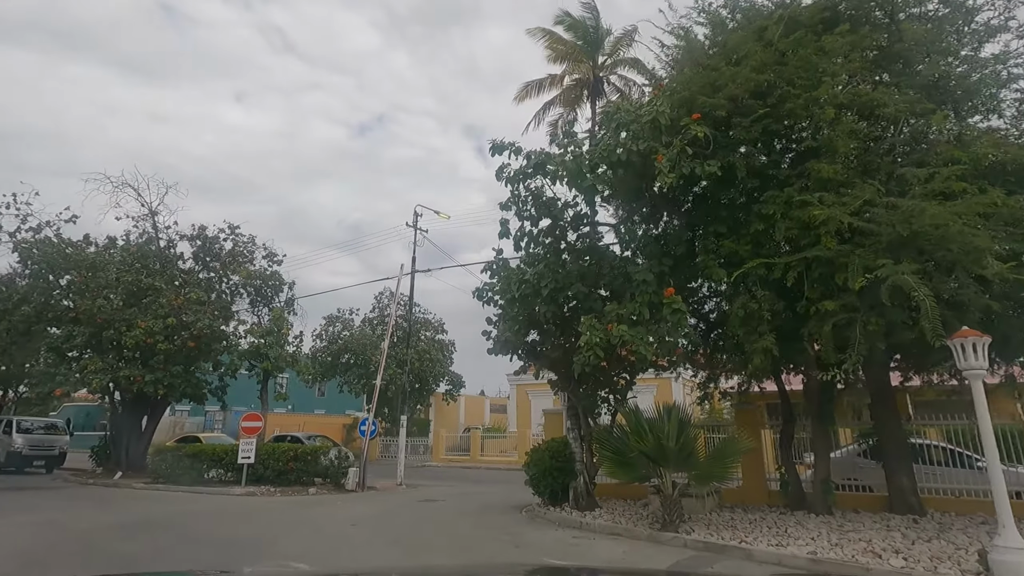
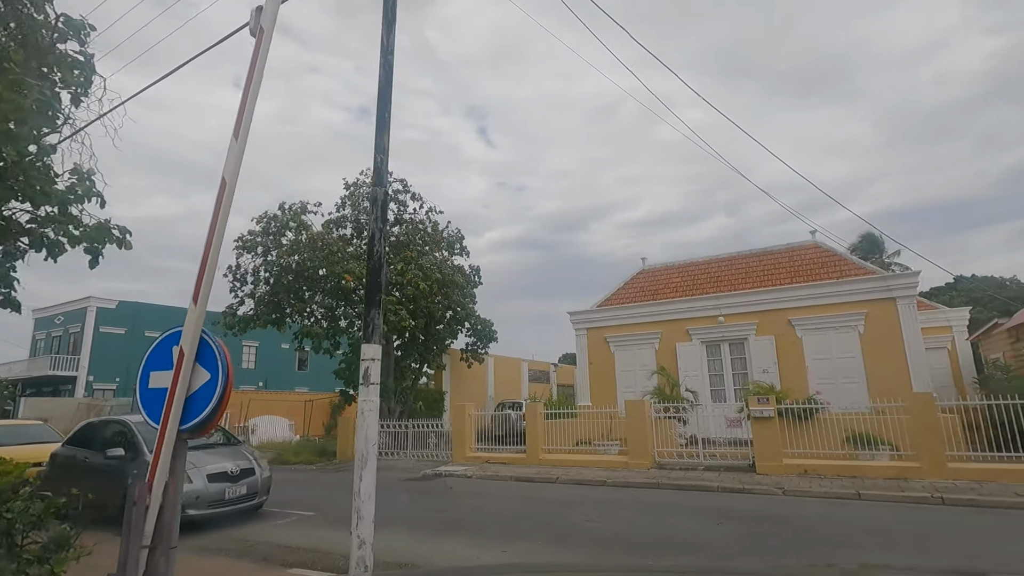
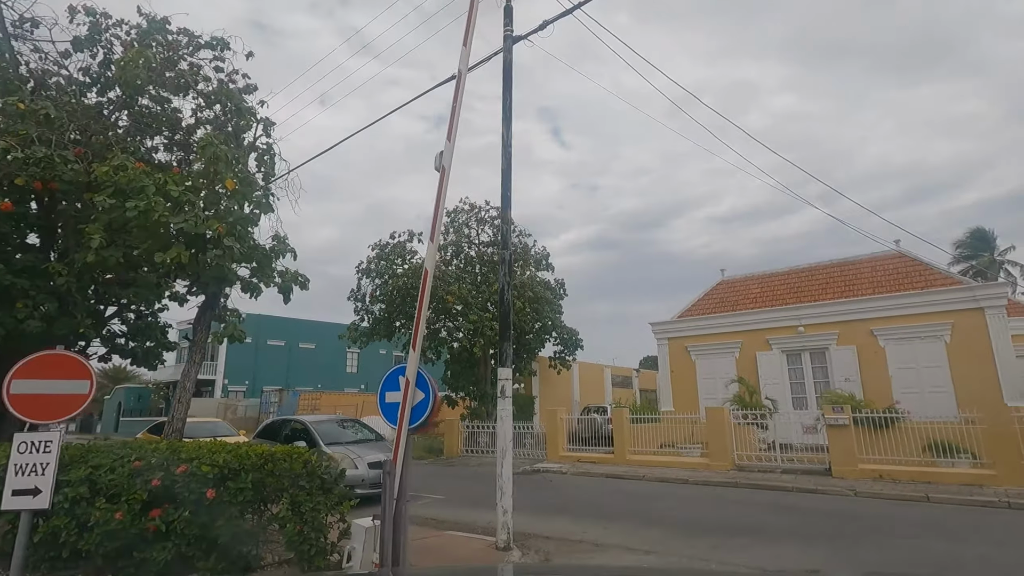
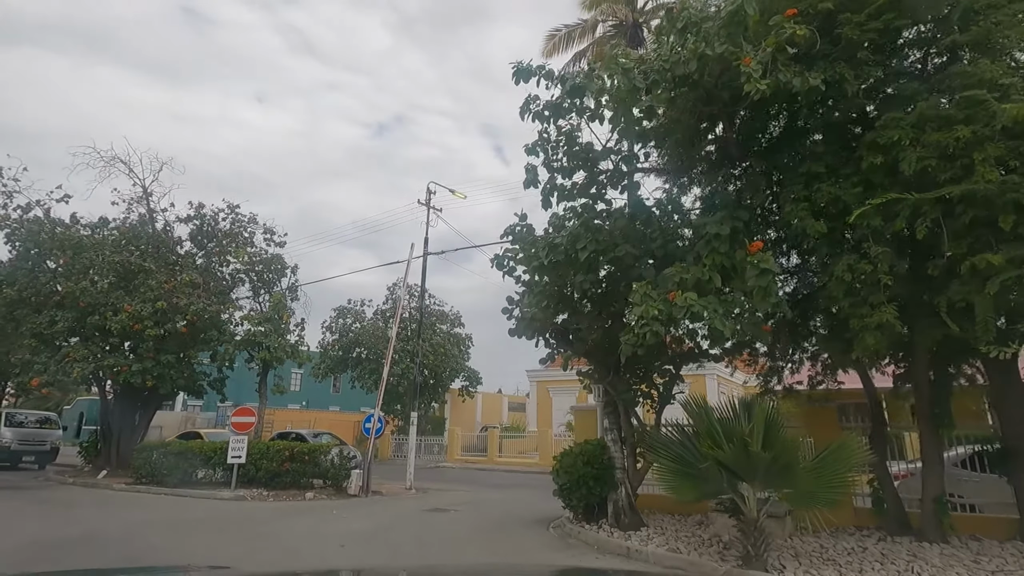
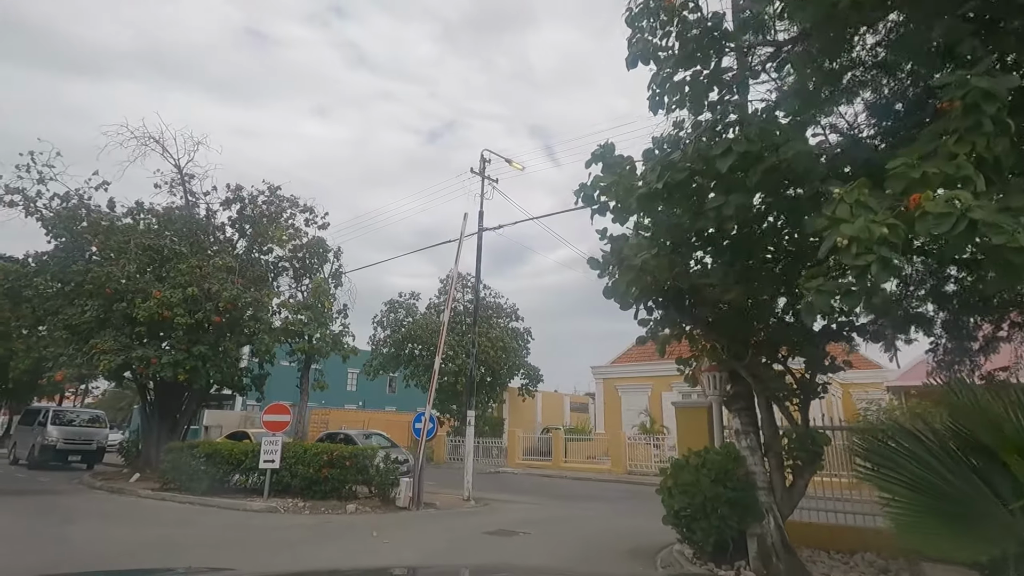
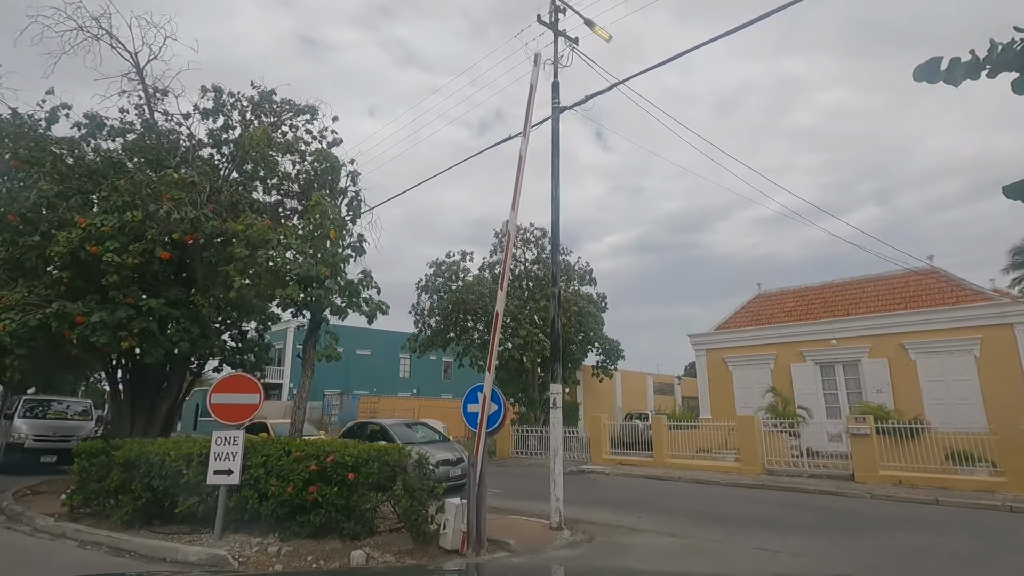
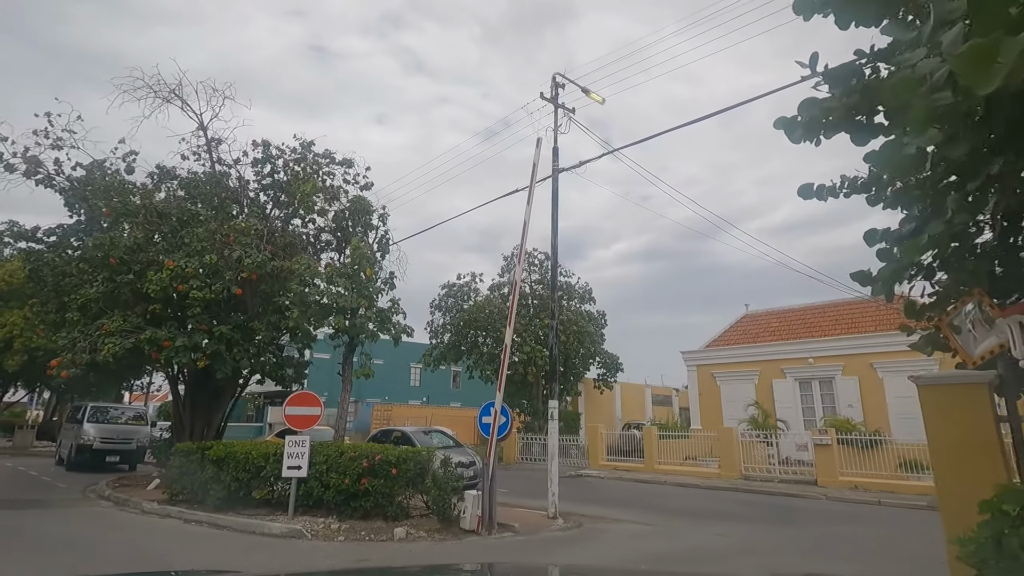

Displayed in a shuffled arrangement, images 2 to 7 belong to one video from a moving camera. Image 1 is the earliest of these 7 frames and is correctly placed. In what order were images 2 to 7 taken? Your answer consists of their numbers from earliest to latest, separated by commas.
4, 5, 7, 6, 3, 2
